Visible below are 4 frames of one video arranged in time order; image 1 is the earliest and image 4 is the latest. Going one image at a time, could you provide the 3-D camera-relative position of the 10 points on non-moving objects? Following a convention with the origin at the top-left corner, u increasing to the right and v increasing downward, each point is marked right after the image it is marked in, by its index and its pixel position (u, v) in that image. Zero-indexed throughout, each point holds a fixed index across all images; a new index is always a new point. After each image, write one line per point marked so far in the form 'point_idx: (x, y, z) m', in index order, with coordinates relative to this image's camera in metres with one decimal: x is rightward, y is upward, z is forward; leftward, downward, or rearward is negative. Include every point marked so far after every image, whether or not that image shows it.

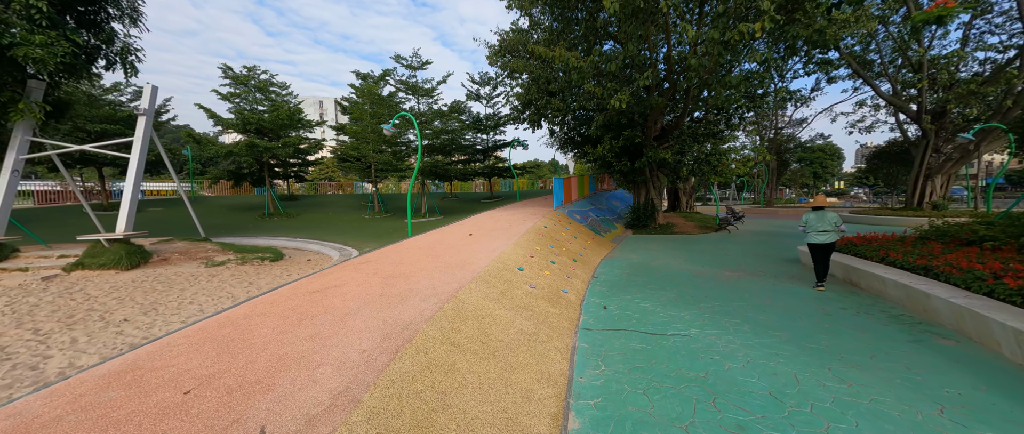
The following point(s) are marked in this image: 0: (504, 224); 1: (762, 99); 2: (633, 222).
0: (-0.2, -0.2, +9.3) m
1: (+10.3, +4.8, +12.6) m
2: (+5.5, -0.2, +13.8) m
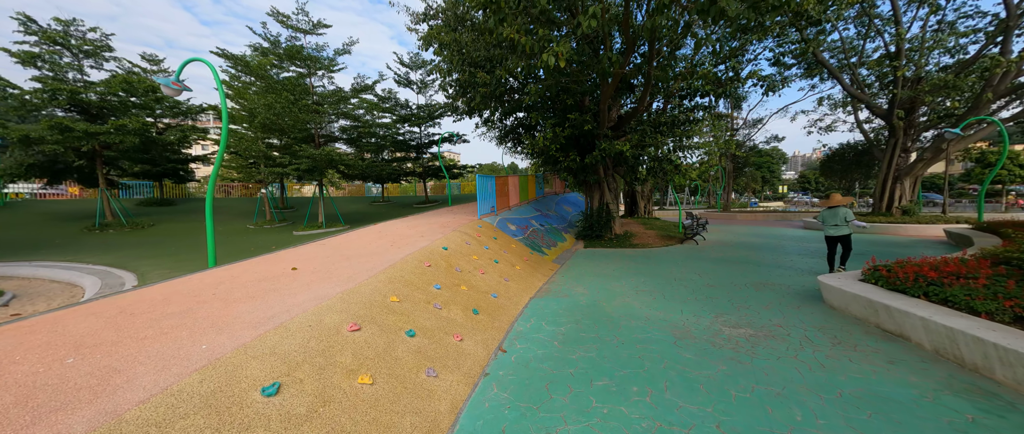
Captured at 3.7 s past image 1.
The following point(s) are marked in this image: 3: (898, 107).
0: (-2.4, -0.5, +6.0) m
1: (+7.5, +4.6, +10.6) m
2: (+2.7, -0.5, +11.1) m
3: (+13.3, +3.8, +10.5) m
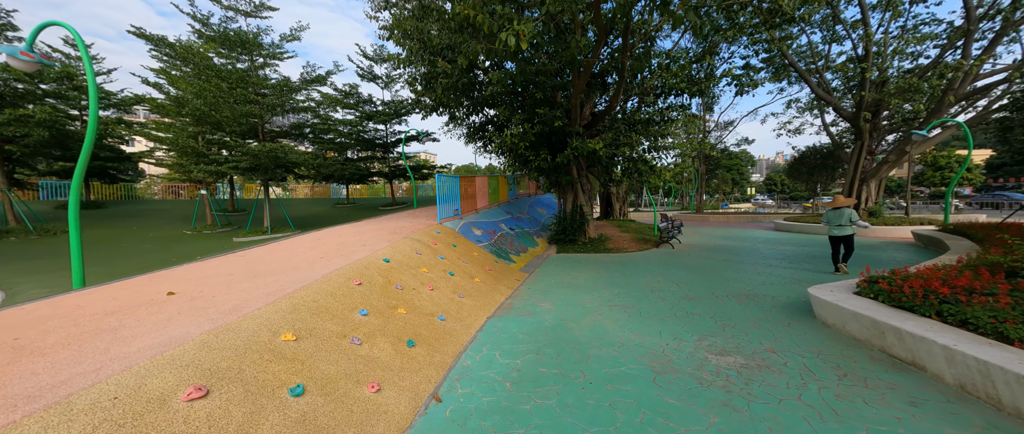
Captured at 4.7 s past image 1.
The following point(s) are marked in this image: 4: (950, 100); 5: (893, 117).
0: (-3.2, -0.6, +5.0) m
1: (+6.5, +4.5, +10.3) m
2: (+1.6, -0.6, +10.5) m
3: (+12.2, +3.7, +10.6) m
4: (+13.2, +3.5, +9.2) m
5: (+13.3, +3.5, +10.7) m
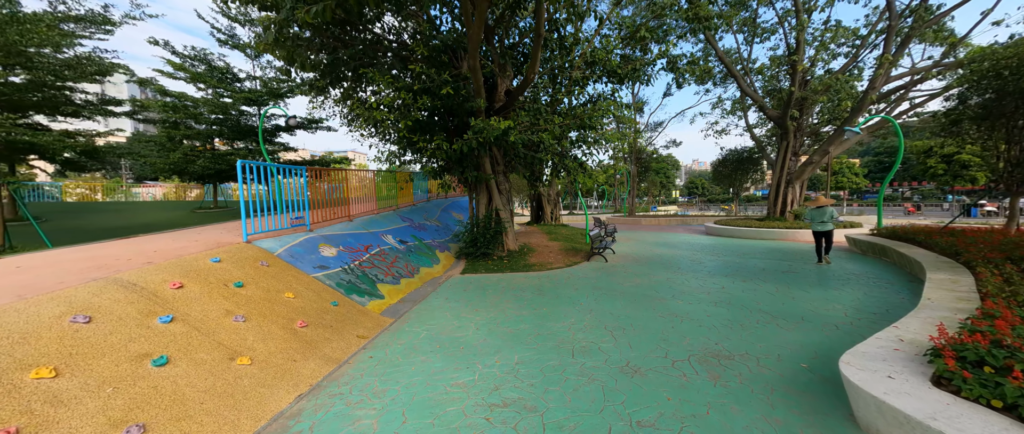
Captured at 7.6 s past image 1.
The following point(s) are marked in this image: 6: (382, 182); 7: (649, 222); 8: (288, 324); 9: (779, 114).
0: (-4.8, -0.8, +1.8) m
1: (+3.6, +4.3, +8.8) m
2: (-1.2, -0.8, +8.1) m
3: (+9.2, +3.6, +10.2) m
4: (+10.4, +3.4, +9.0) m
5: (+10.2, +3.4, +10.4) m
6: (-3.7, +1.0, +8.6) m
7: (+7.5, -0.3, +16.7) m
8: (-2.5, -1.2, +3.4) m
9: (+9.1, +3.6, +10.6) m
